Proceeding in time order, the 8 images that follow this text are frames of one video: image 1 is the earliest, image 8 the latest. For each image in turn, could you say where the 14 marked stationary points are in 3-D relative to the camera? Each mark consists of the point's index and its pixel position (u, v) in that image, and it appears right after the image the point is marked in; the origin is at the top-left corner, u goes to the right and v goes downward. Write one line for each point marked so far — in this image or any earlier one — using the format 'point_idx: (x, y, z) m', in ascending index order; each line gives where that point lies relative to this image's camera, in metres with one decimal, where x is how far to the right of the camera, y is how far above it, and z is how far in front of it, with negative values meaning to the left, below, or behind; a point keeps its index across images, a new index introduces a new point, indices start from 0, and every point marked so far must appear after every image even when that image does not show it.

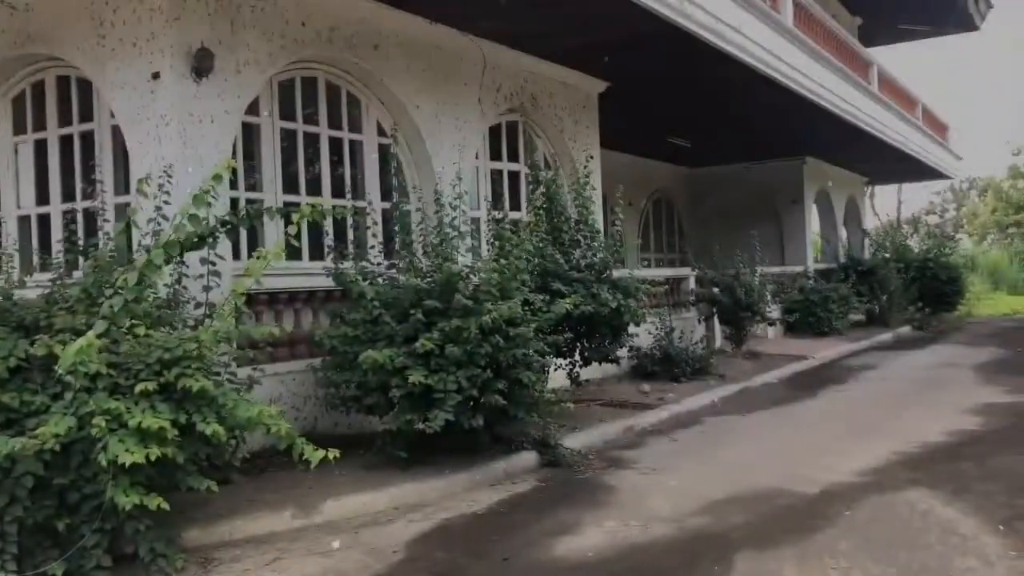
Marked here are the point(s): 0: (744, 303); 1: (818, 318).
0: (+3.0, -0.2, +12.3) m
1: (+5.4, -0.5, +16.7) m
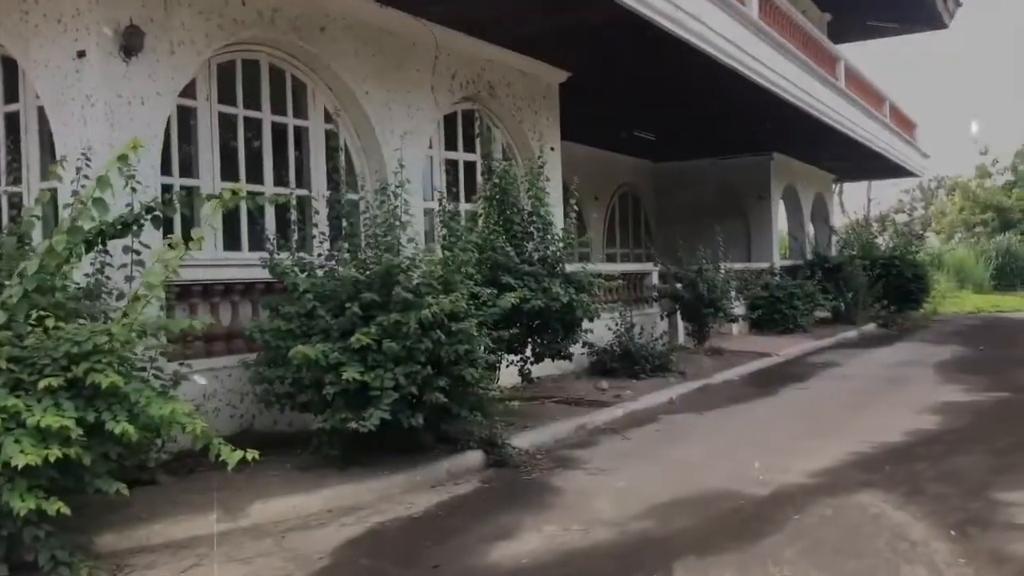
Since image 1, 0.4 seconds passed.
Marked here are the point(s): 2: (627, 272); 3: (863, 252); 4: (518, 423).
0: (+2.5, -0.1, +12.1) m
1: (+4.8, -0.4, +16.6) m
2: (+1.5, +0.2, +11.9) m
3: (+7.5, +0.9, +20.1) m
4: (0.0, -1.0, +7.1) m
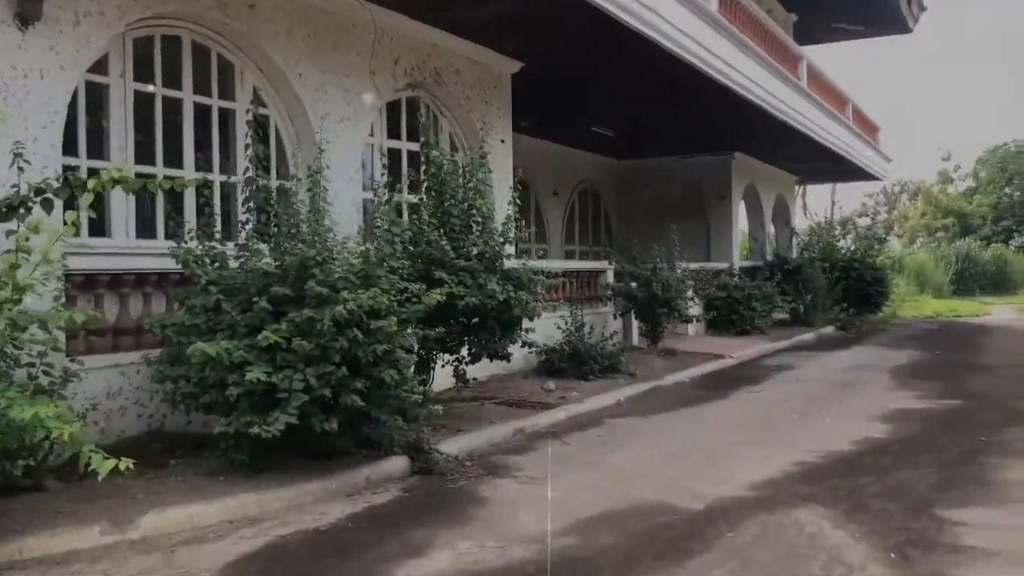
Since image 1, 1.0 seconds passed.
0: (+1.8, -0.1, +11.9) m
1: (+4.0, -0.5, +16.4) m
2: (+0.8, +0.2, +11.6) m
3: (+6.6, +0.8, +20.0) m
4: (-0.4, -1.0, +6.8) m
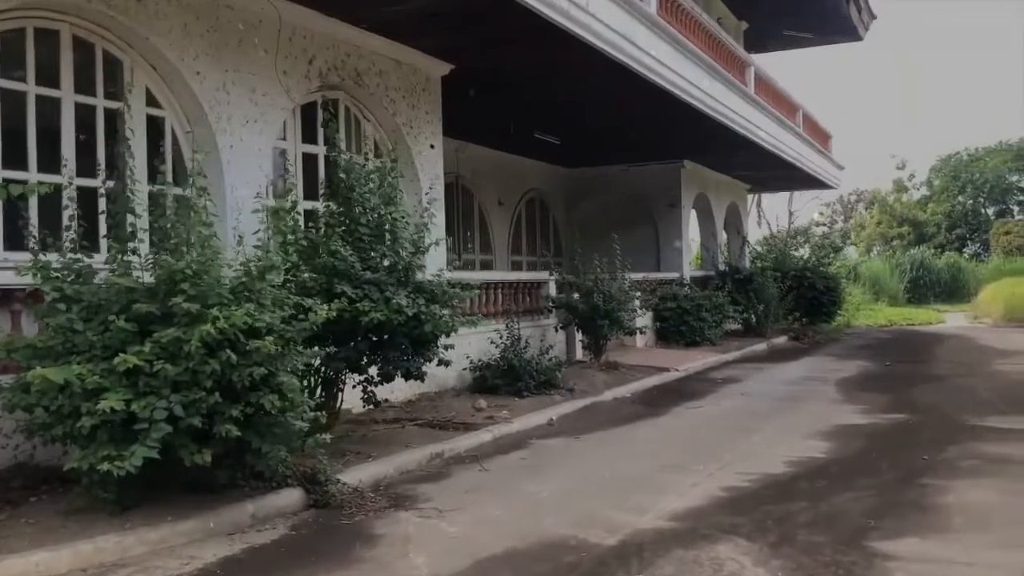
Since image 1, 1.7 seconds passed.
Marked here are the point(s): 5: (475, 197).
0: (+1.1, -0.3, +11.4) m
1: (+3.0, -0.6, +16.1) m
2: (+0.1, +0.1, +11.2) m
3: (+5.6, +0.6, +19.8) m
4: (-1.0, -1.1, +6.3) m
5: (-0.6, +1.5, +15.5) m
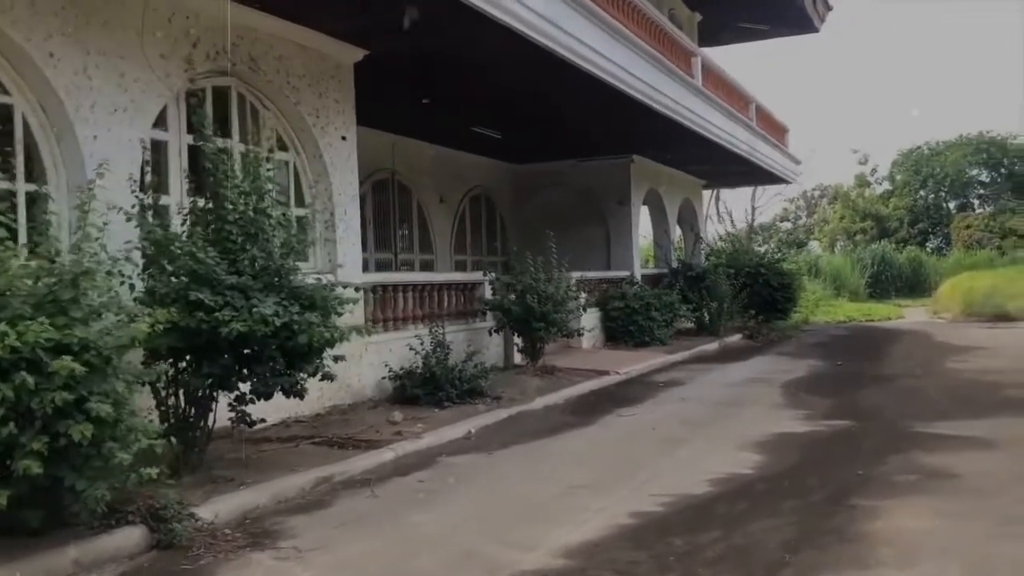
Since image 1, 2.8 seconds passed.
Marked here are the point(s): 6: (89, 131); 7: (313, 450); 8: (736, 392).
0: (+0.3, -0.3, +10.8) m
1: (+2.1, -0.6, +15.5) m
2: (-0.7, +0.1, +10.5) m
3: (+4.5, +0.7, +19.3) m
4: (-1.6, -1.1, +5.6) m
5: (-1.5, +1.4, +14.8) m
6: (-2.8, +1.0, +6.2) m
7: (-1.4, -1.1, +6.8) m
8: (+2.4, -1.1, +10.3) m
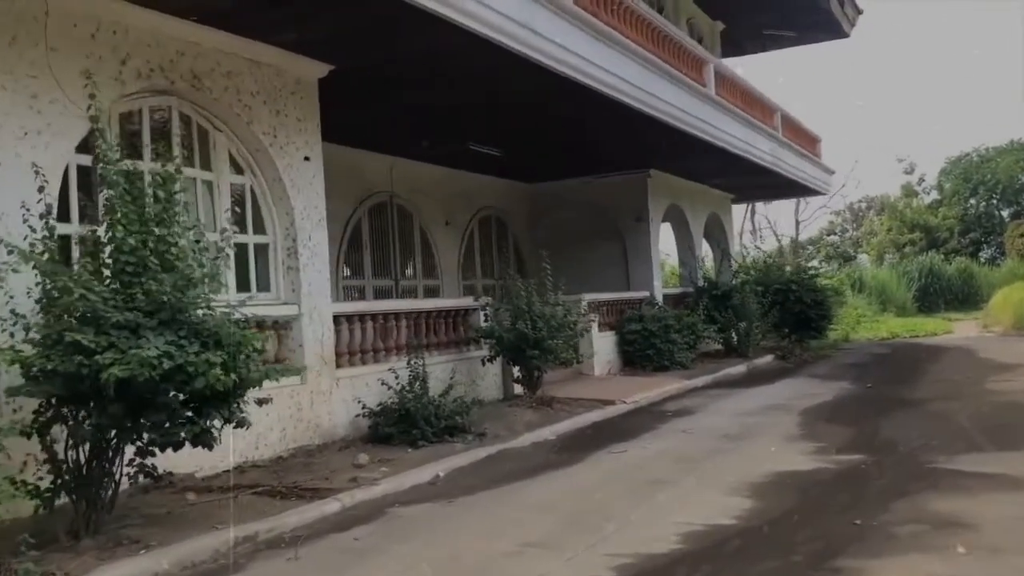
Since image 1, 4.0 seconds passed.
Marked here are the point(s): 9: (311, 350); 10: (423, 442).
0: (+0.2, -0.6, +10.1) m
1: (+2.3, -0.9, +14.7) m
2: (-0.8, -0.2, +9.8) m
3: (+4.8, +0.3, +18.3) m
4: (-2.0, -1.3, +5.0) m
5: (-1.4, +1.0, +14.2) m
6: (-3.1, +0.8, +5.7) m
7: (-1.7, -1.4, +6.1) m
8: (+2.3, -1.3, +9.4) m
9: (-1.7, -0.5, +8.1) m
10: (-0.8, -1.3, +8.2) m
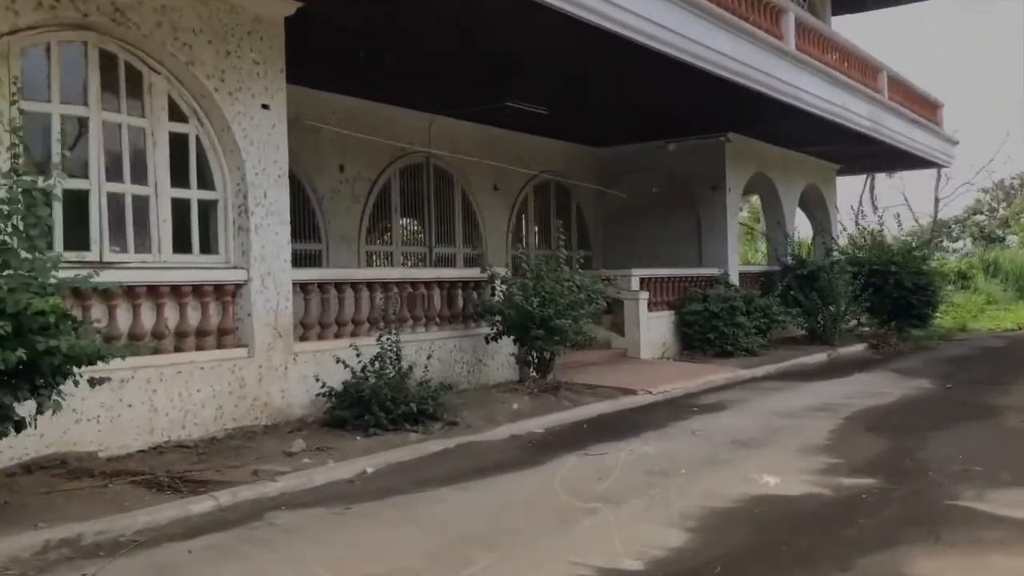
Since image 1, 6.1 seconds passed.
0: (+0.2, -0.3, +9.0) m
1: (+2.9, -0.6, +13.2) m
2: (-0.8, +0.1, +8.9) m
3: (+6.0, +0.7, +16.5) m
4: (-2.7, -1.1, +4.2) m
5: (-0.8, +1.5, +13.2) m
6: (-3.6, +1.0, +5.0) m
7: (-2.2, -1.1, +5.3) m
8: (+2.2, -1.1, +8.0) m
9: (-1.9, -0.2, +7.3) m
10: (-1.0, -1.1, +7.2) m
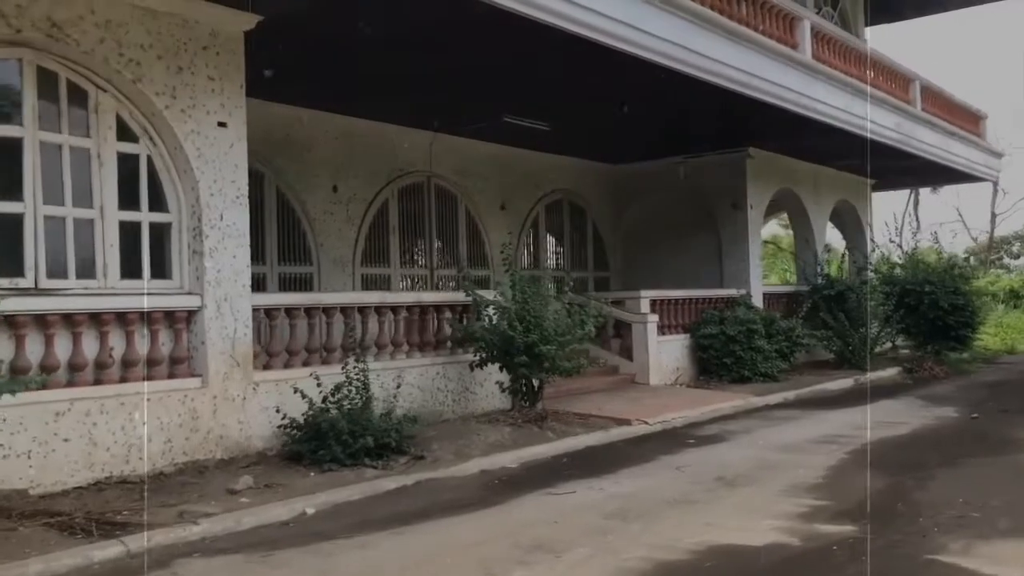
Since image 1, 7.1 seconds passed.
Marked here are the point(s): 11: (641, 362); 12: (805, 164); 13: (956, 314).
0: (+0.1, -0.5, +8.5) m
1: (+3.0, -0.9, +12.6) m
2: (-0.9, -0.1, +8.5) m
3: (+6.3, +0.3, +15.7) m
4: (-3.1, -1.3, +3.9) m
5: (-0.7, +1.2, +12.8) m
6: (-4.0, +0.9, +4.8) m
7: (-2.6, -1.3, +5.0) m
8: (+2.0, -1.3, +7.4) m
9: (-2.2, -0.4, +6.9) m
10: (-1.2, -1.2, +6.8) m
11: (+1.6, -0.9, +11.9) m
12: (+4.9, +2.1, +16.0) m
13: (+7.1, -0.4, +15.2) m
